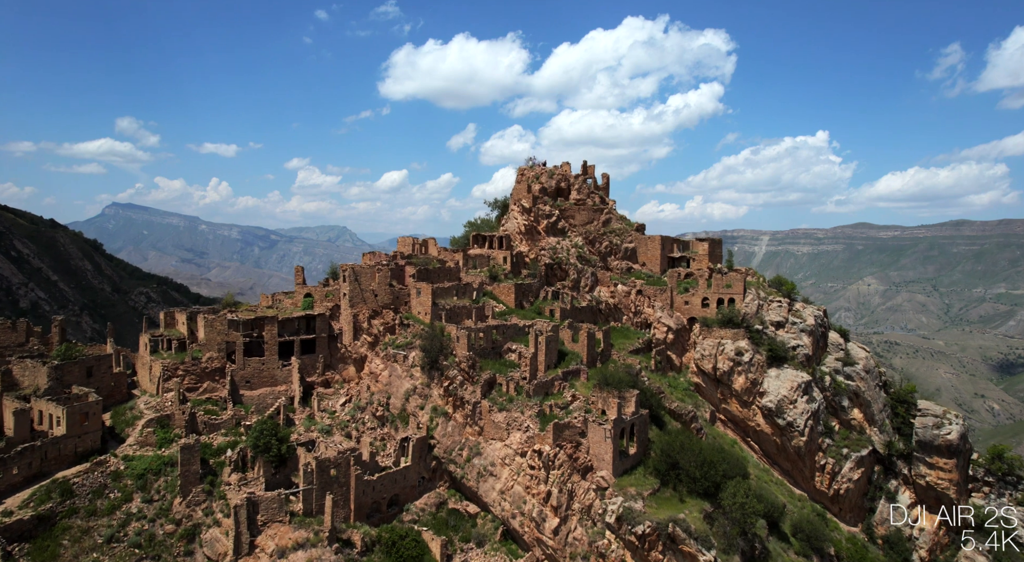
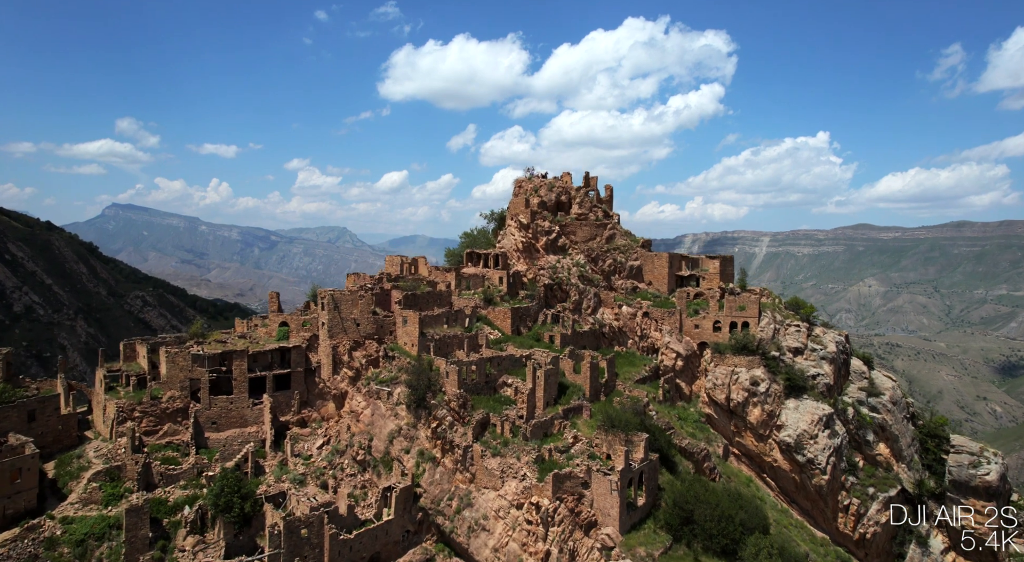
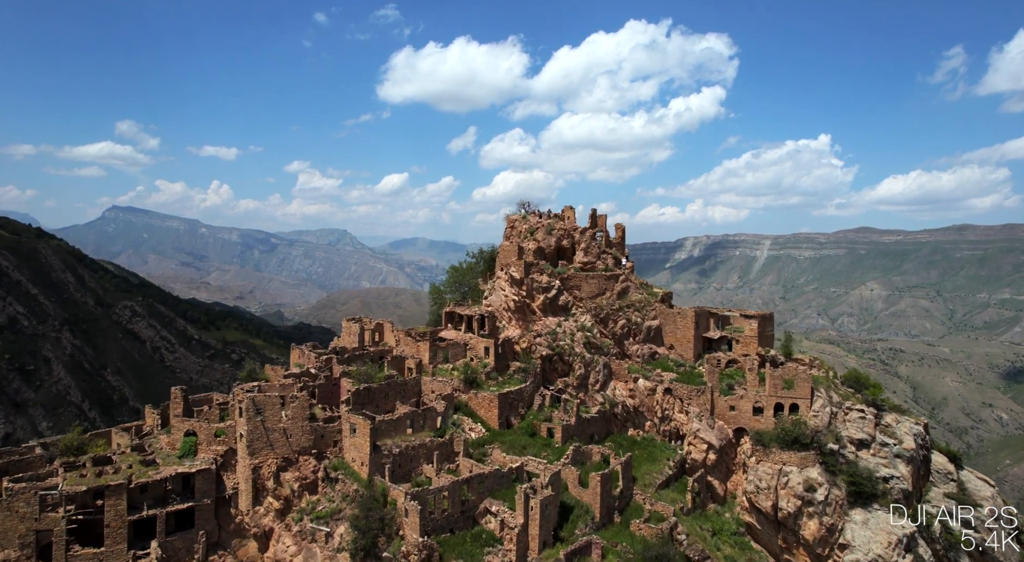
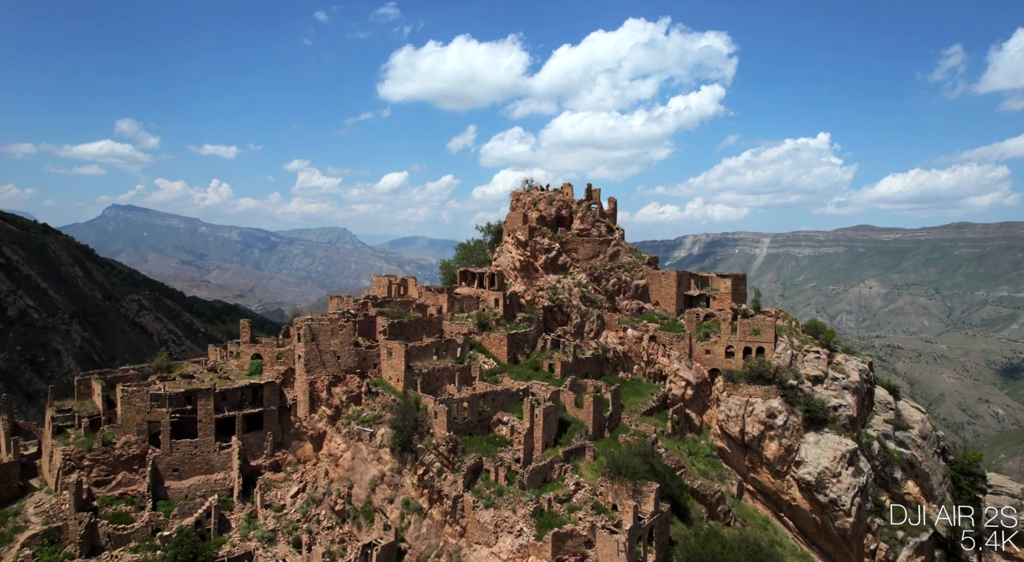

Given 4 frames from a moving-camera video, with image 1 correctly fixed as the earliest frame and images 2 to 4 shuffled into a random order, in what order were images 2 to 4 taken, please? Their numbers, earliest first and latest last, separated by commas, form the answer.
2, 4, 3
